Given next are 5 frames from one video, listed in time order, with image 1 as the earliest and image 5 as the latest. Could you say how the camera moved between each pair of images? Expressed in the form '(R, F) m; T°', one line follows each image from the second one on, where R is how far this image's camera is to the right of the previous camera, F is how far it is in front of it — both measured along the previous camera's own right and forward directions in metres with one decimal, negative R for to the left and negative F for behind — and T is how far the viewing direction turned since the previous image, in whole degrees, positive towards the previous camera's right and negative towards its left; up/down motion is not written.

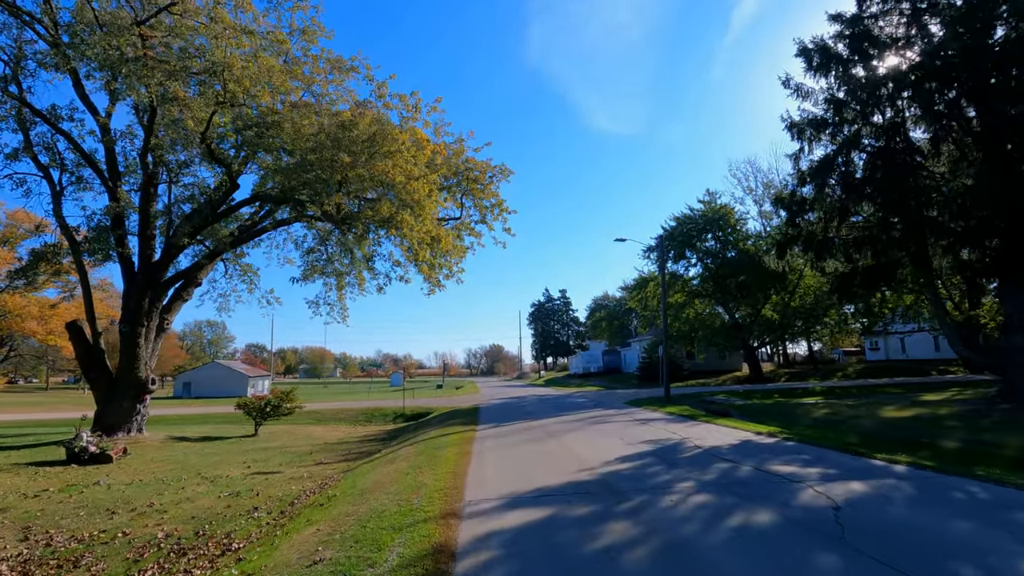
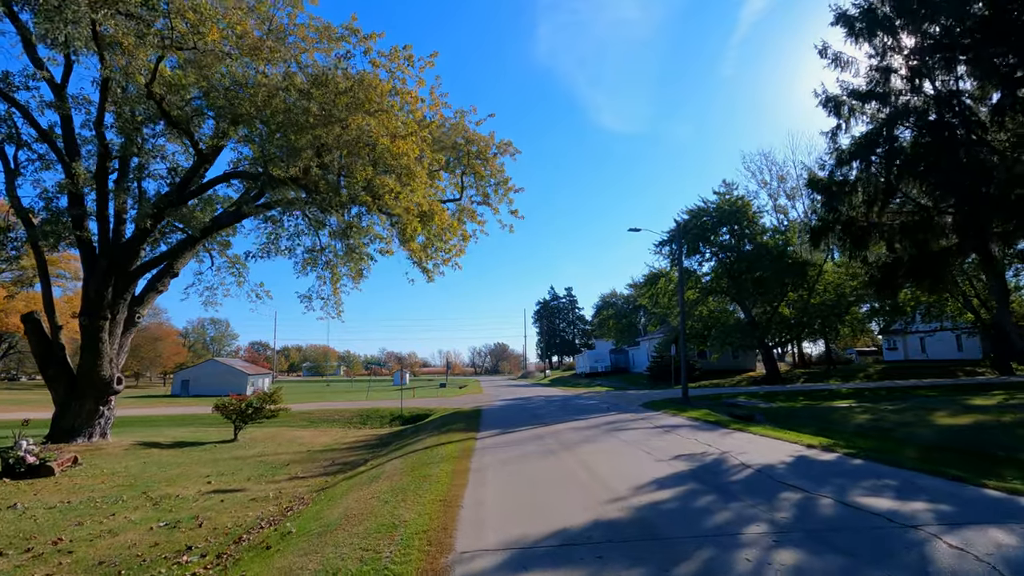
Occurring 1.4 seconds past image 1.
(0.0, +2.0) m; 0°
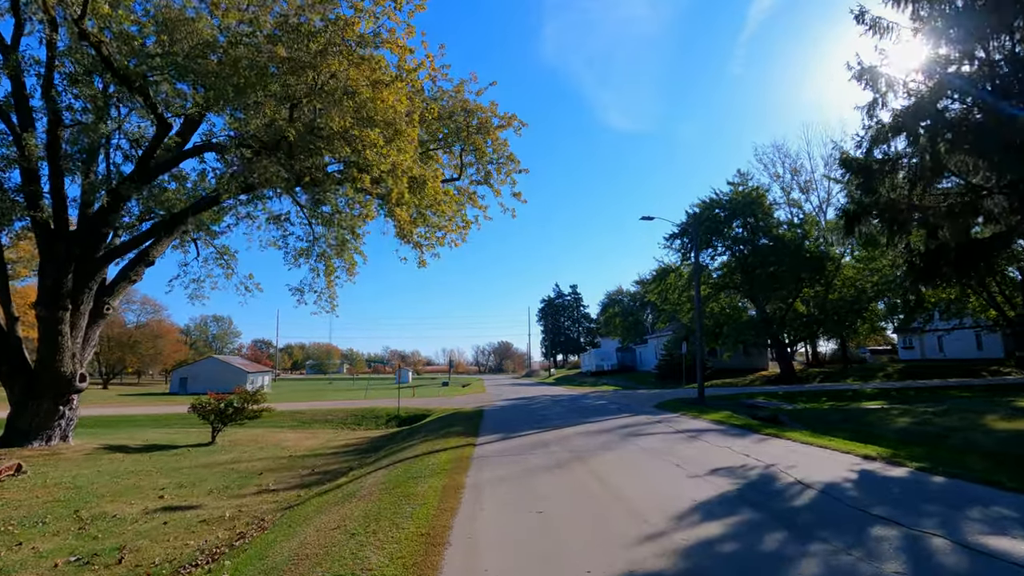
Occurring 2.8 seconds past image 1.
(0.0, +1.7) m; 0°
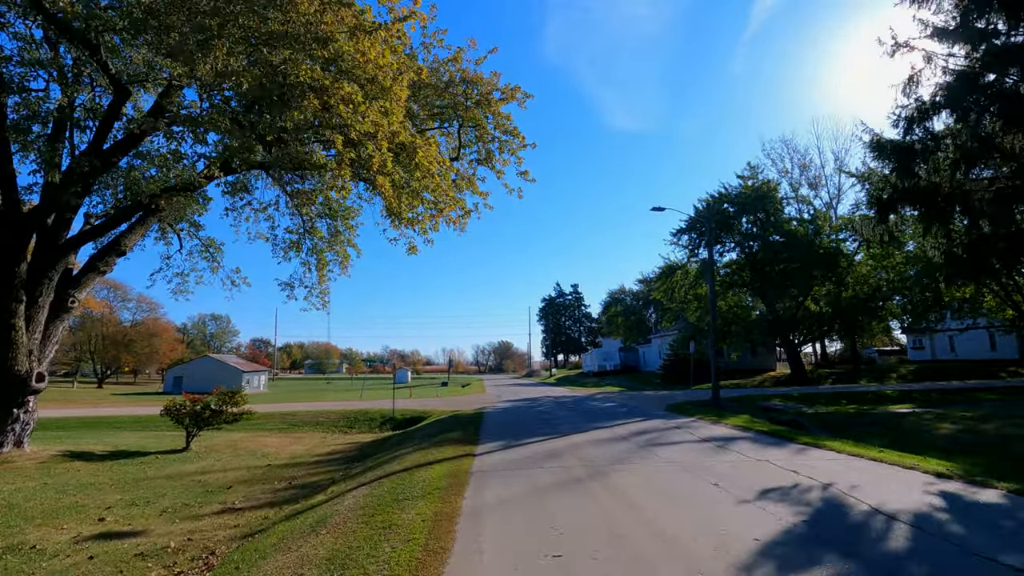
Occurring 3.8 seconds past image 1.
(-0.1, +1.5) m; 0°
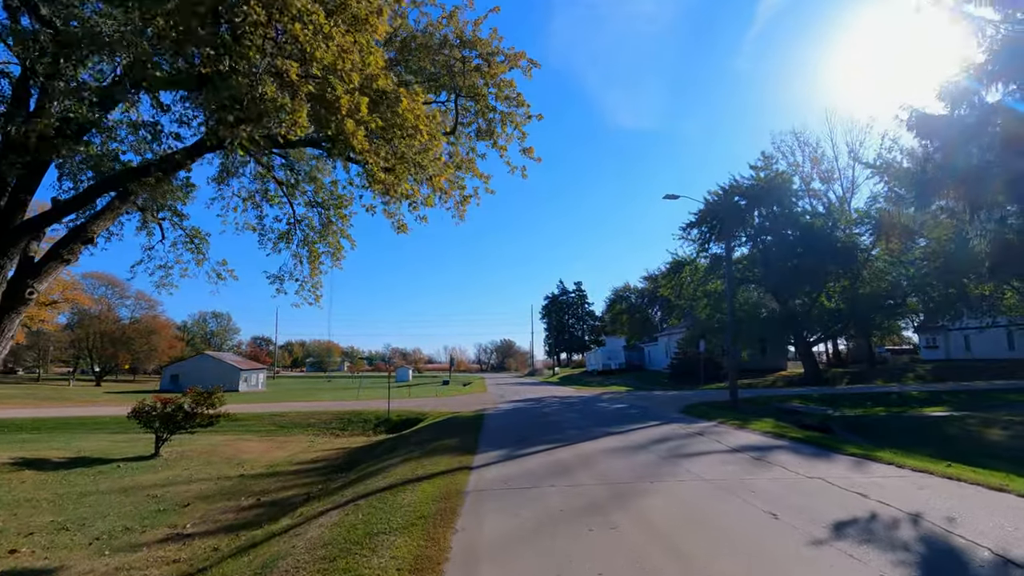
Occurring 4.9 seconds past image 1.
(0.0, +1.5) m; 0°
